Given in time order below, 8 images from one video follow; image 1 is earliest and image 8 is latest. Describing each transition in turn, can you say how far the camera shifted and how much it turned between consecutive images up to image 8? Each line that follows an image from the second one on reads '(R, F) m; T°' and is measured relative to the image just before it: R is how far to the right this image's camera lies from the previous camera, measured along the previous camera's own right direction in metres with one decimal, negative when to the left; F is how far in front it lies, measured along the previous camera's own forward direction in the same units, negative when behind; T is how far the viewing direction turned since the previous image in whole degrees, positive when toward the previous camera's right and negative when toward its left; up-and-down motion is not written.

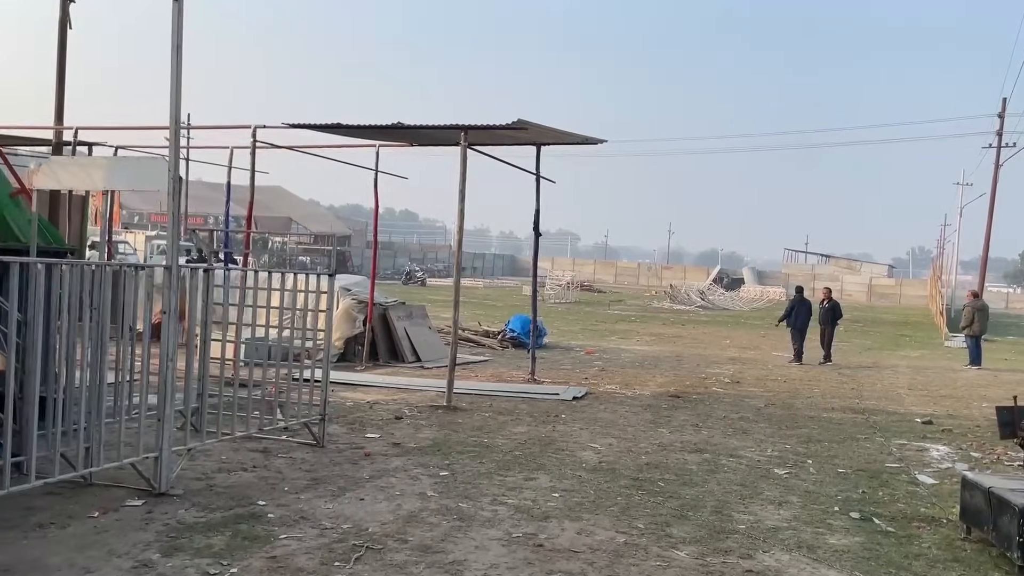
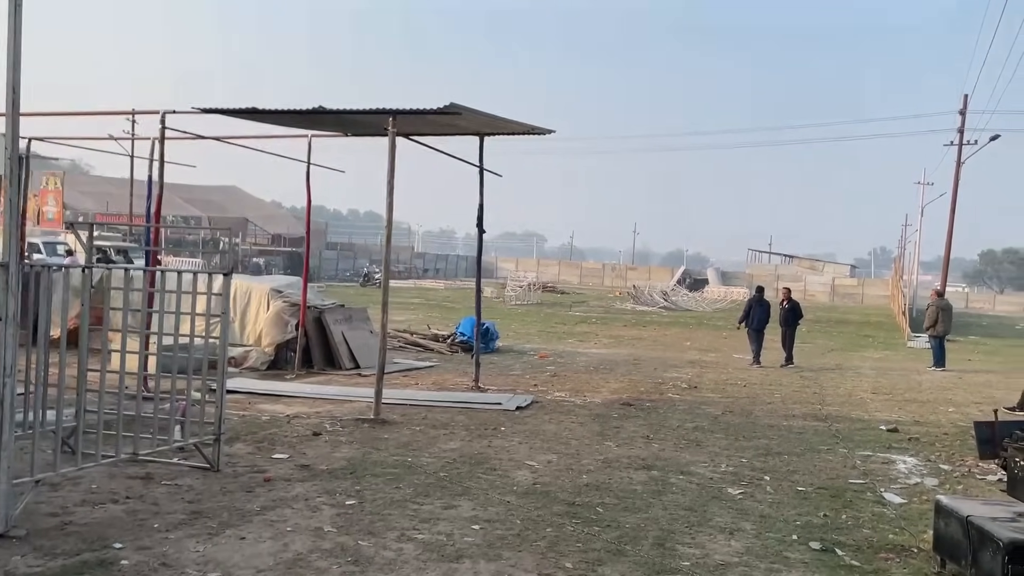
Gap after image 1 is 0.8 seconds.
(+0.4, +0.8) m; +2°
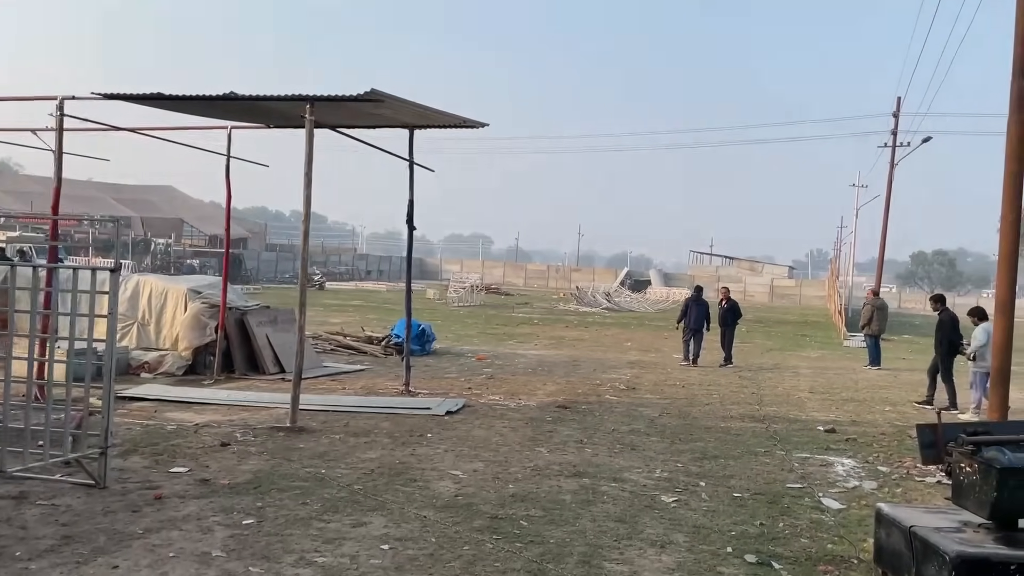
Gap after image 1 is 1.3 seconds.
(+0.2, +0.4) m; +4°
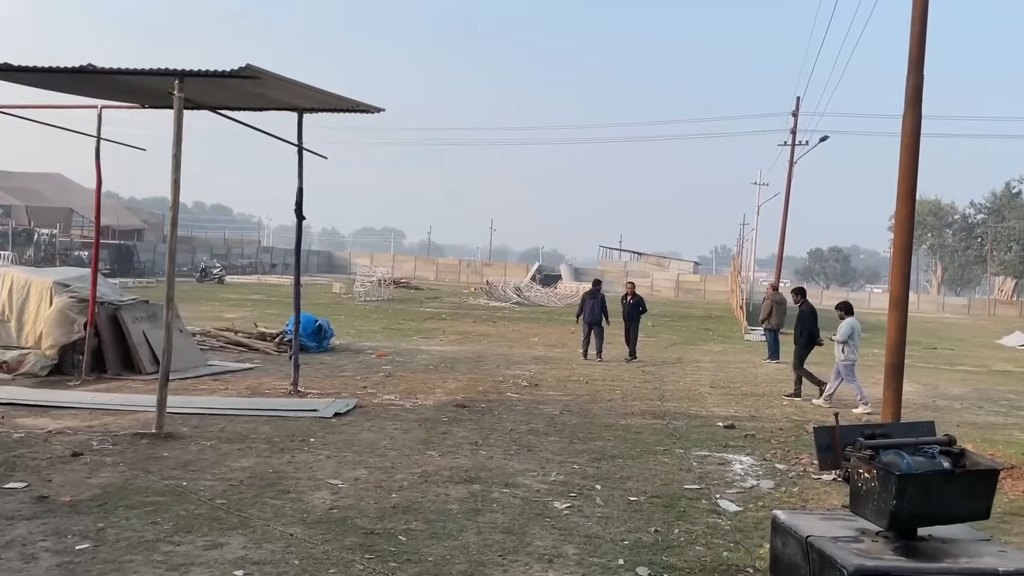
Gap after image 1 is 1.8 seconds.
(+0.2, +0.4) m; +6°
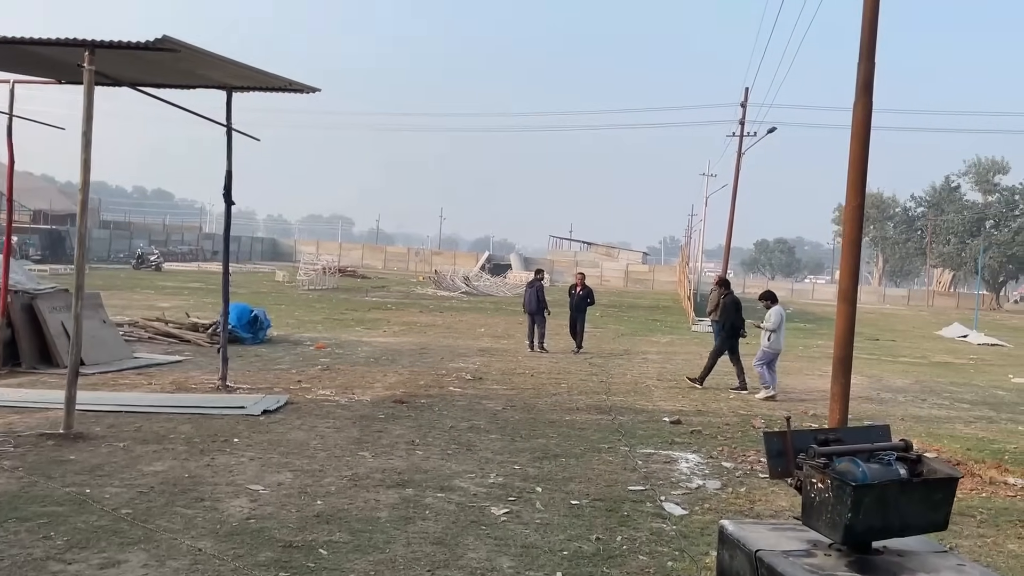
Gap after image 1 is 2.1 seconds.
(+0.1, +0.4) m; +3°
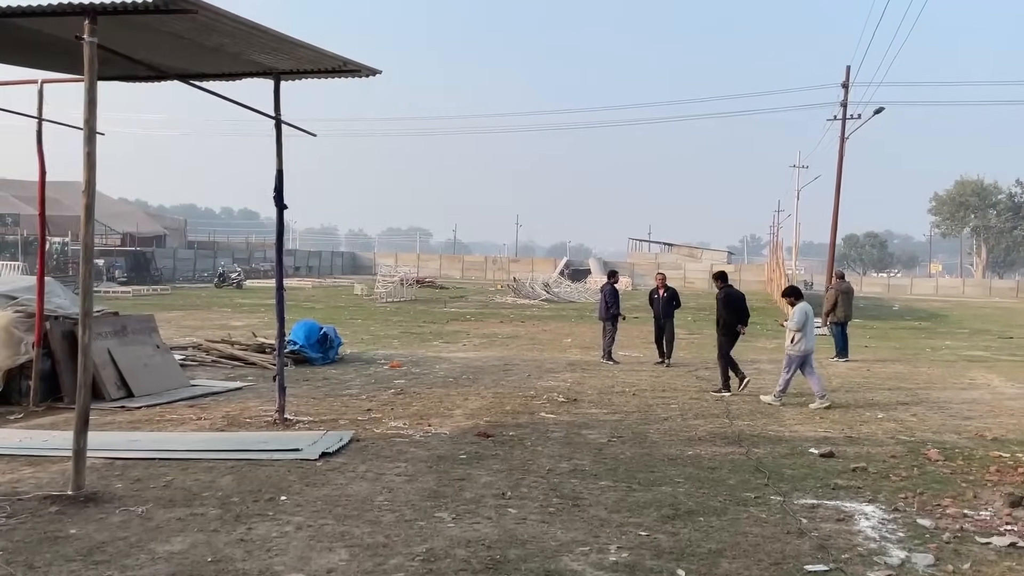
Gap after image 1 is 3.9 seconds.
(-0.2, +1.7) m; -5°
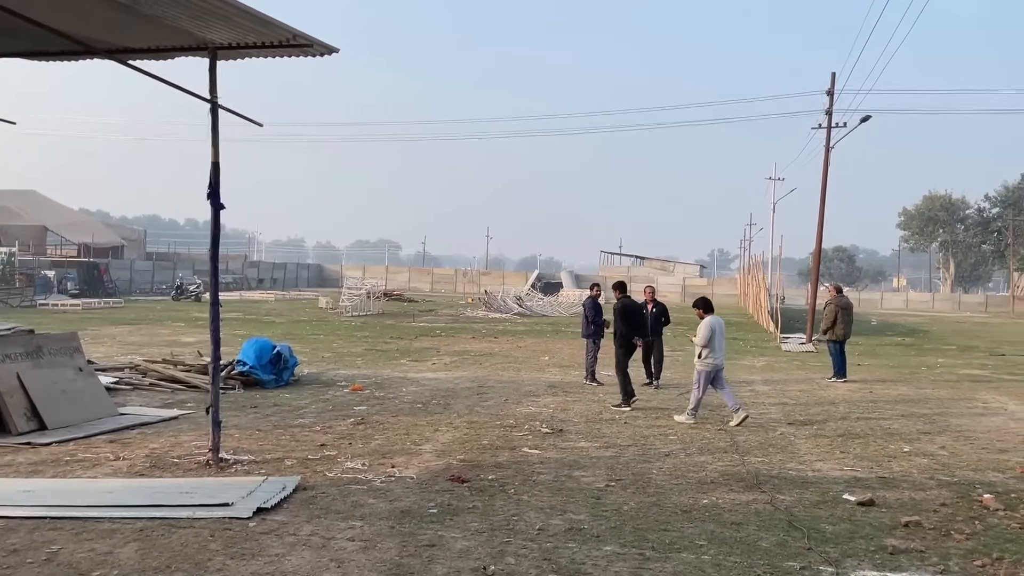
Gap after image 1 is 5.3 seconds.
(-0.1, +1.3) m; +2°
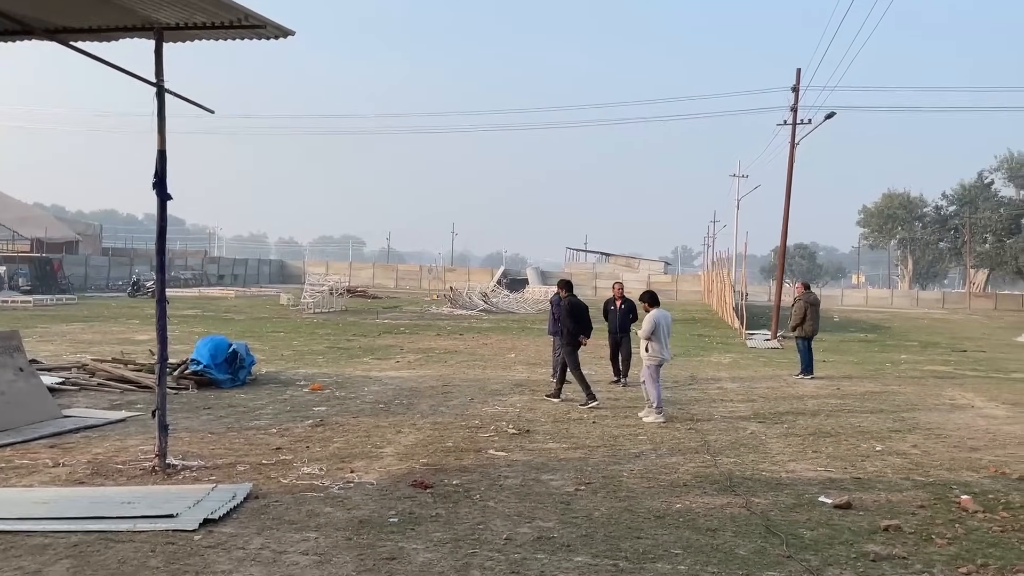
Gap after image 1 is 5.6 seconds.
(0.0, +0.3) m; +2°
